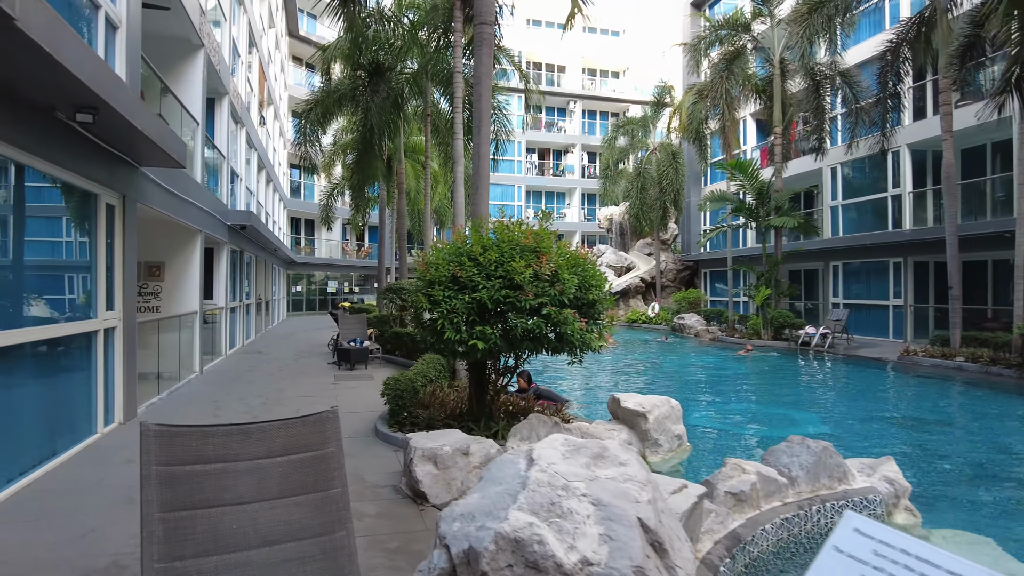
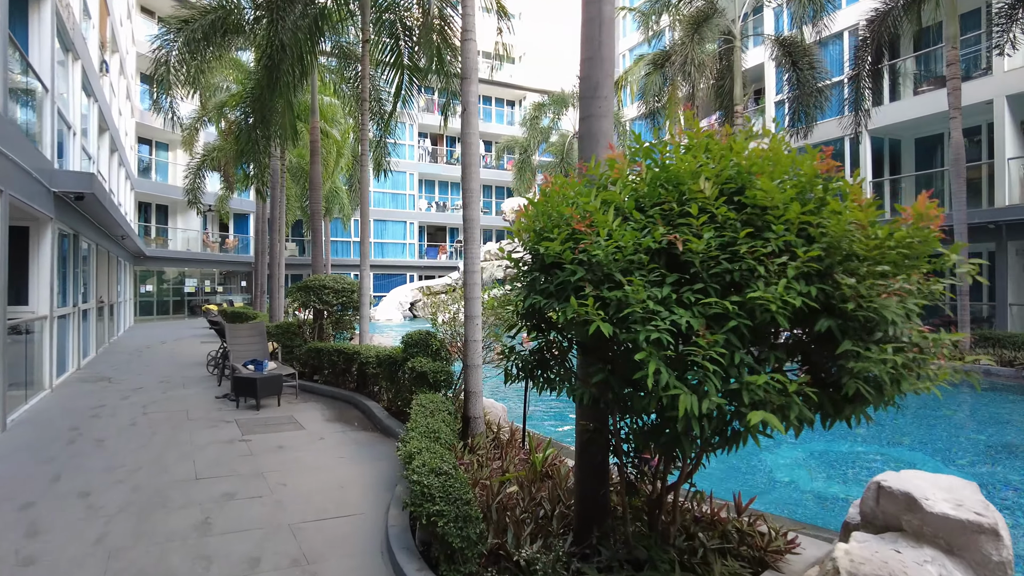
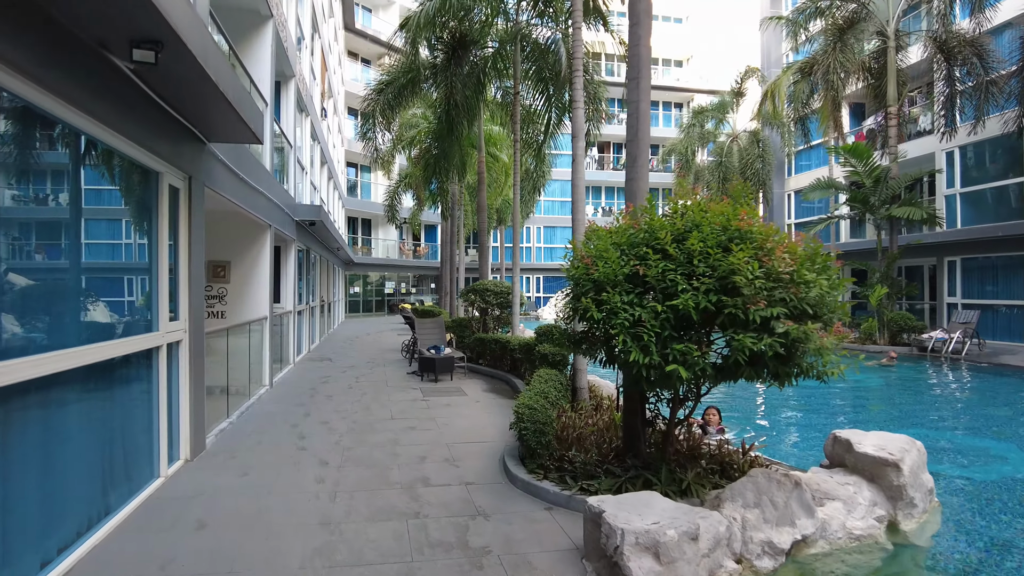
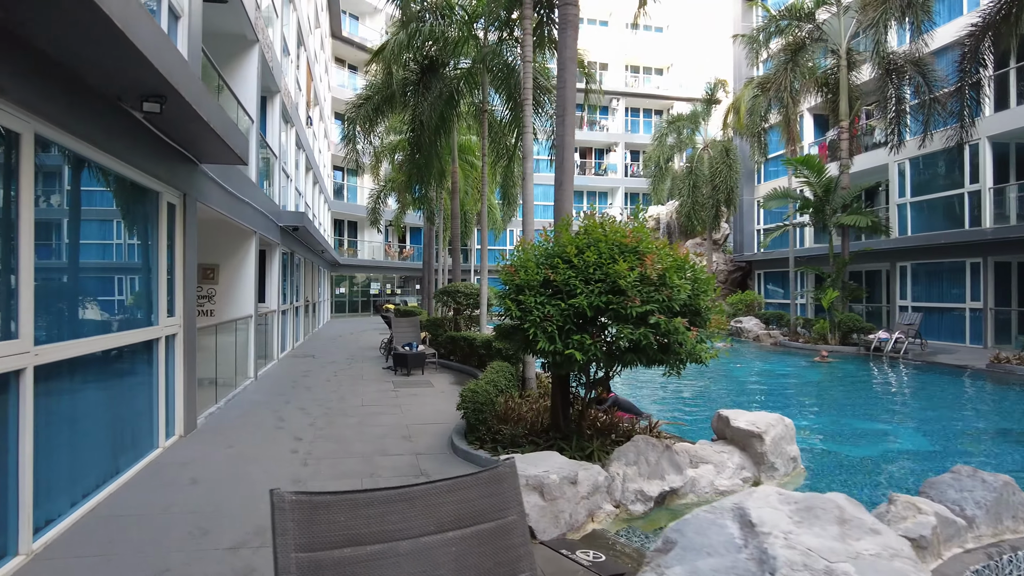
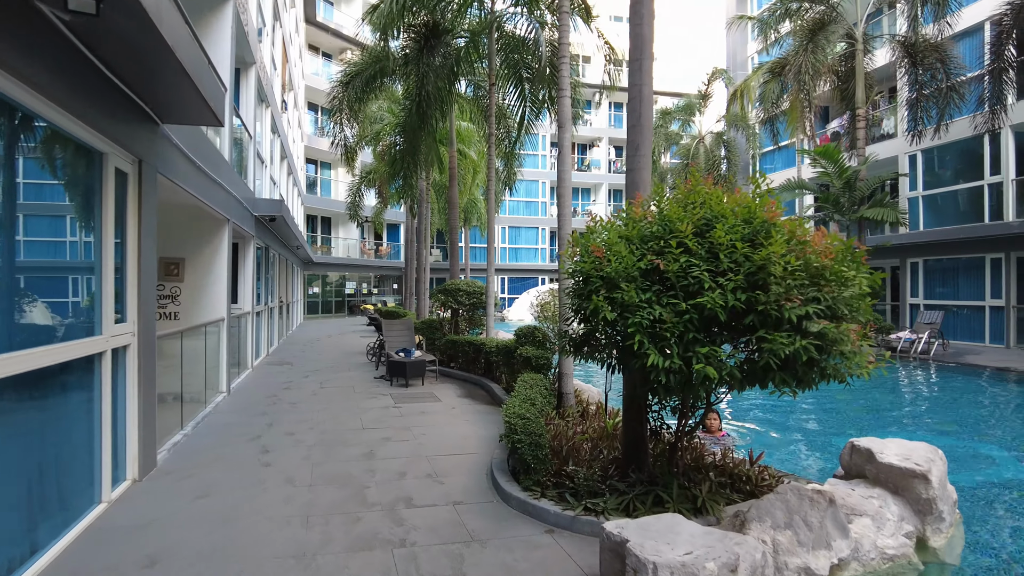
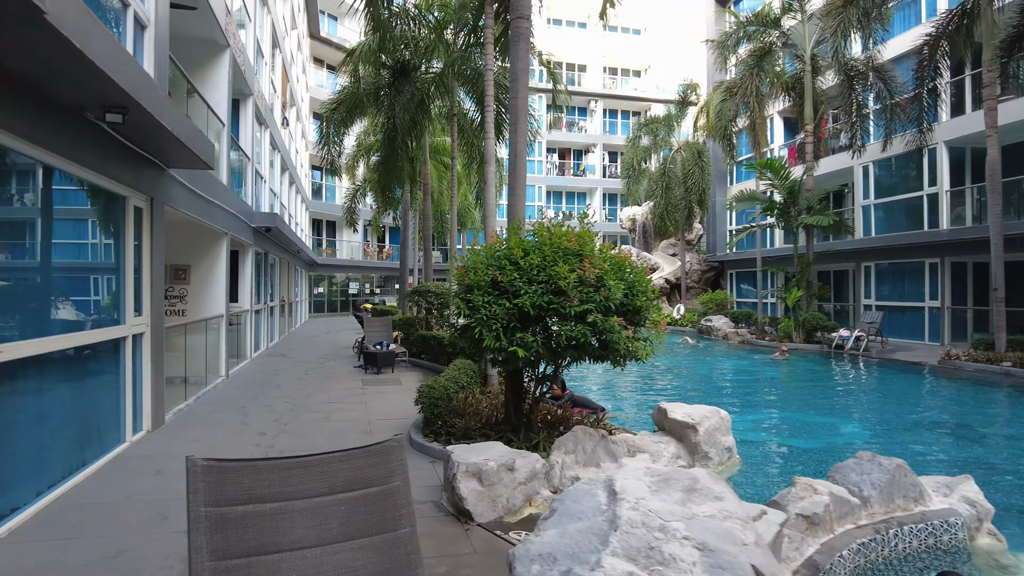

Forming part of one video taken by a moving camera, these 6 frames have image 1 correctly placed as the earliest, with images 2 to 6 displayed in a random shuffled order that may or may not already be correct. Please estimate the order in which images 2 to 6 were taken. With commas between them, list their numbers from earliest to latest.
6, 4, 3, 5, 2
